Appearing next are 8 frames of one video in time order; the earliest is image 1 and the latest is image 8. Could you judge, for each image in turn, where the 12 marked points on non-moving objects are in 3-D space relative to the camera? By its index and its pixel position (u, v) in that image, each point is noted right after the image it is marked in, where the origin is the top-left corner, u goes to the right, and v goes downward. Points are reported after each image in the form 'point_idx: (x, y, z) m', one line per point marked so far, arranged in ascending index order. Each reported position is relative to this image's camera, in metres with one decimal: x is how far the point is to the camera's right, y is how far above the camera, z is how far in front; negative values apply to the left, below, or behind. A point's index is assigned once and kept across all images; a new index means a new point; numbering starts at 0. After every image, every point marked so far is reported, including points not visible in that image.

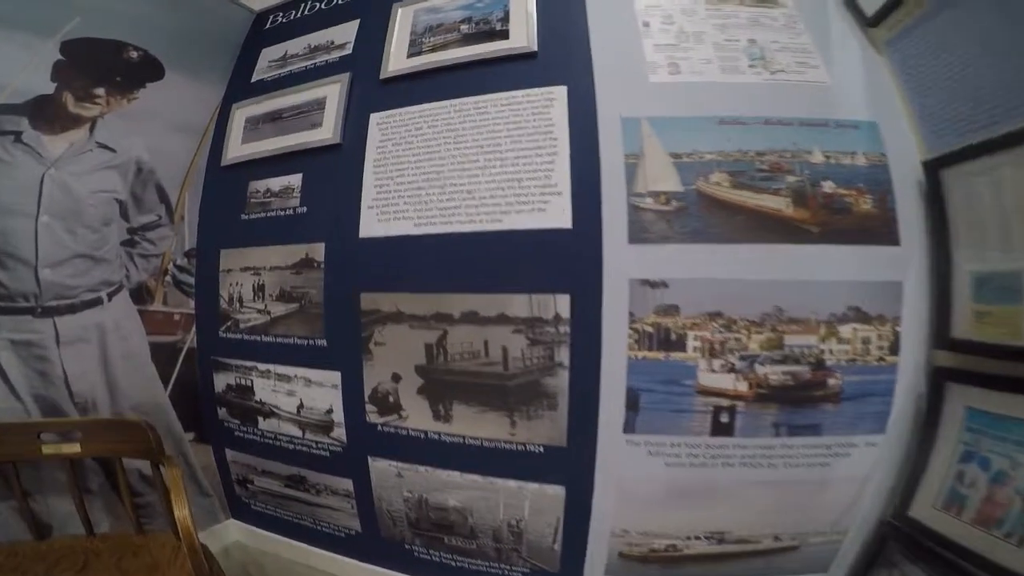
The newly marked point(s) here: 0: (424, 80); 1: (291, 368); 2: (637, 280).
0: (-0.2, +0.5, +0.9) m
1: (-0.5, -0.2, +0.9) m
2: (+0.3, 0.0, +0.7) m
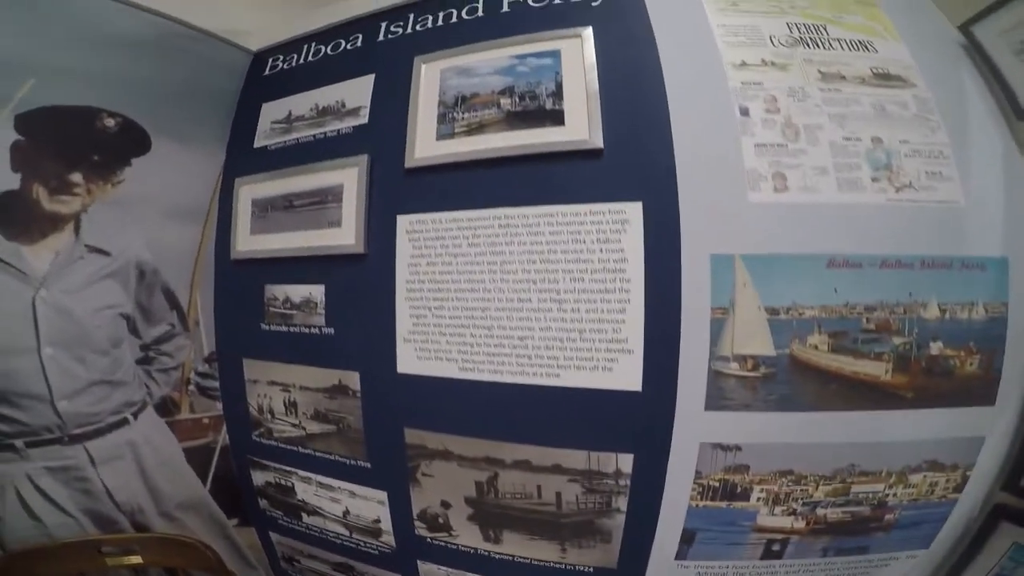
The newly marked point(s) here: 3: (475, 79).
0: (-0.1, +0.2, +0.7) m
1: (-0.4, -0.4, +0.8) m
2: (+0.4, -0.3, +0.7) m
3: (-0.1, +0.4, +0.8) m
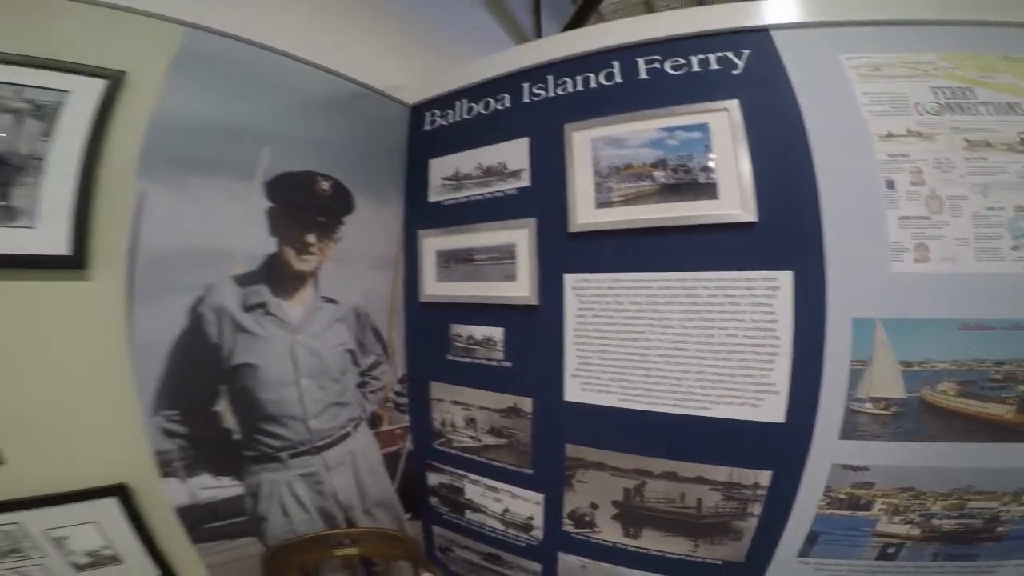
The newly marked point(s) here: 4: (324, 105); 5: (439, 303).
0: (+0.3, +0.1, +0.9) m
1: (0.0, -0.5, +1.0) m
2: (+0.7, -0.4, +0.8) m
3: (+0.3, +0.3, +0.9) m
4: (-0.5, +0.5, +1.0) m
5: (-0.2, 0.0, +1.0) m
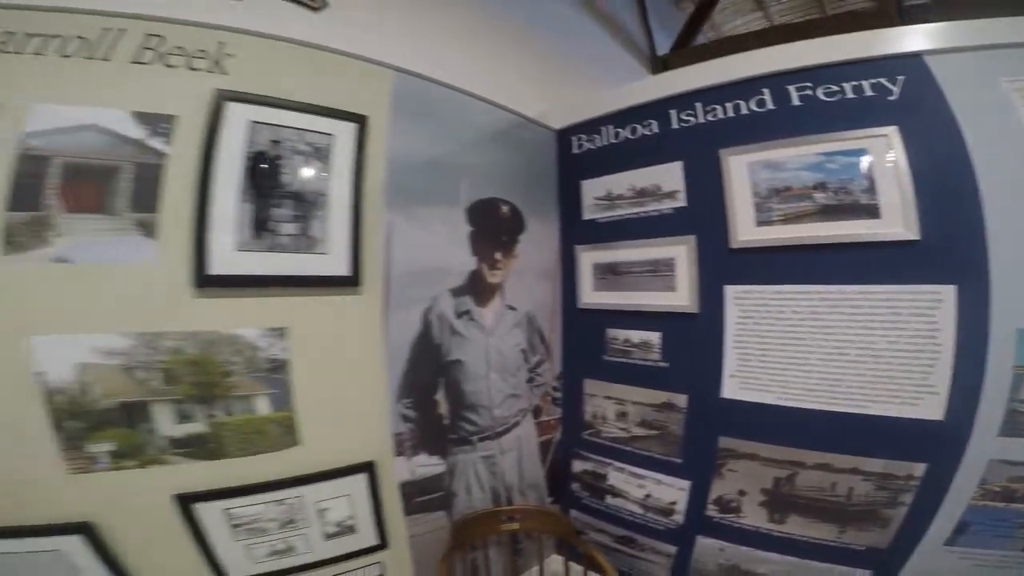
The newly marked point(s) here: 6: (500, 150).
0: (+0.7, +0.1, +1.0) m
1: (+0.4, -0.6, +1.2) m
2: (+1.2, -0.4, +0.9) m
3: (+0.7, +0.3, +1.0) m
4: (0.0, +0.5, +1.1) m
5: (+0.3, -0.1, +1.2) m
6: (-0.1, +0.4, +1.1) m
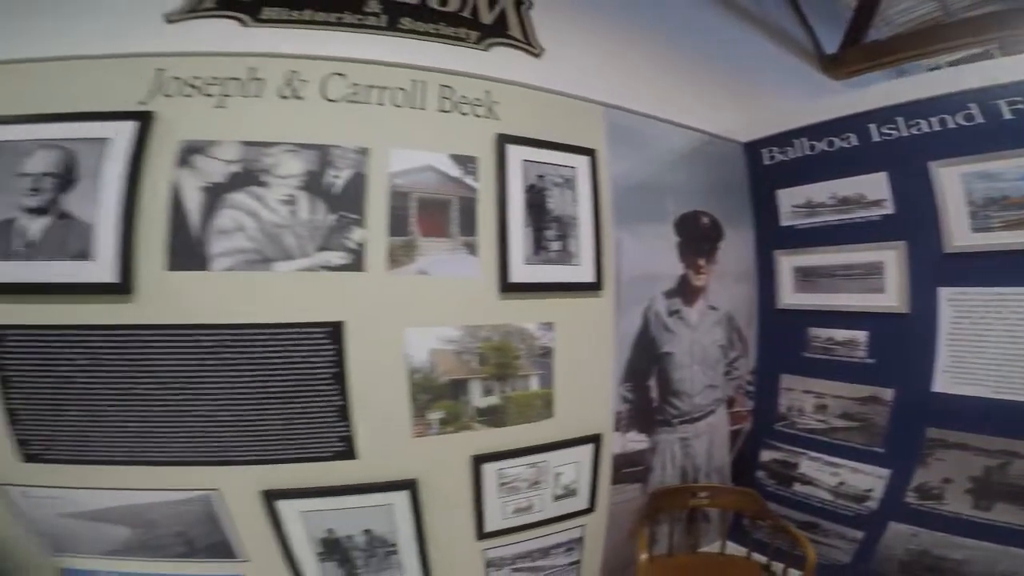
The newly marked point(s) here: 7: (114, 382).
0: (+1.4, +0.1, +1.0) m
1: (+1.1, -0.6, +1.3) m
2: (+1.8, -0.4, +0.9) m
3: (+1.4, +0.3, +1.1) m
4: (+0.6, +0.5, +1.3) m
5: (+1.0, -0.1, +1.3) m
6: (+0.6, +0.4, +1.3) m
7: (-1.0, -0.2, +1.0) m
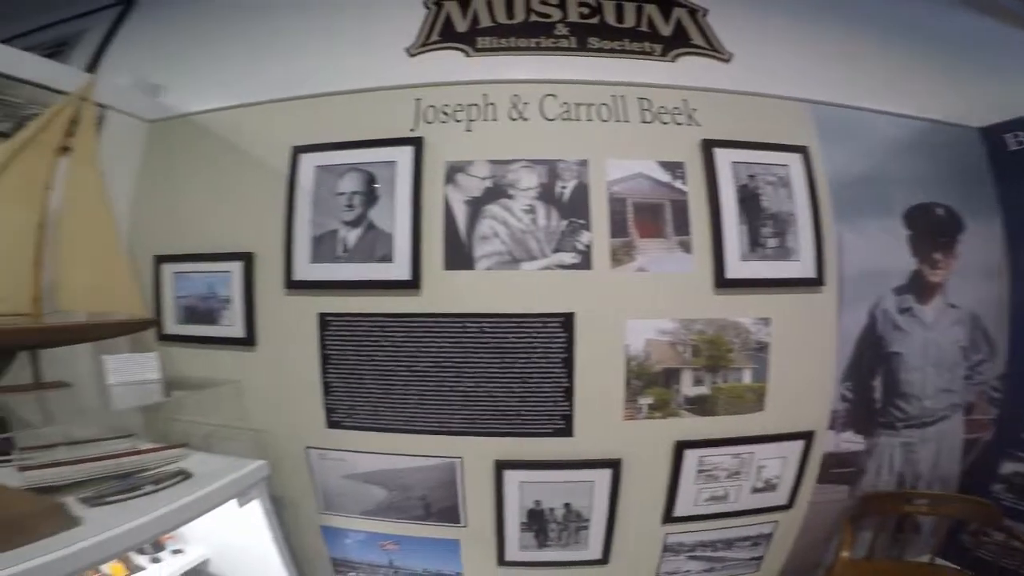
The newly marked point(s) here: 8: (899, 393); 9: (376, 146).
0: (+2.0, +0.1, +0.8) m
1: (+1.8, -0.6, +1.1) m
2: (+2.4, -0.4, +0.6) m
3: (+2.0, +0.3, +0.9) m
4: (+1.3, +0.5, +1.2) m
5: (+1.6, -0.1, +1.2) m
6: (+1.3, +0.4, +1.2) m
7: (-0.4, -0.2, +1.2) m
8: (+1.2, -0.3, +1.2) m
9: (-0.5, +0.5, +1.2) m
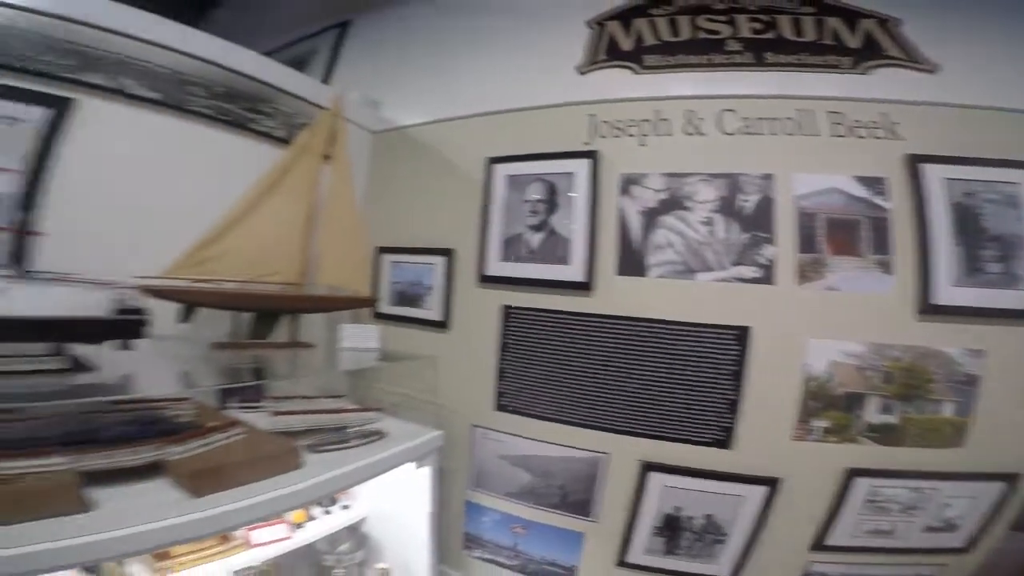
0: (+2.5, -0.1, +0.6) m
1: (+2.3, -0.7, +0.9) m
2: (+2.9, -0.6, +0.3) m
3: (+2.5, +0.1, +0.6) m
4: (+1.9, +0.3, +1.1) m
5: (+2.2, -0.2, +0.9) m
6: (+1.9, +0.3, +1.1) m
7: (+0.2, -0.2, +1.3) m
8: (+1.8, -0.5, +1.0) m
9: (+0.2, +0.5, +1.3) m
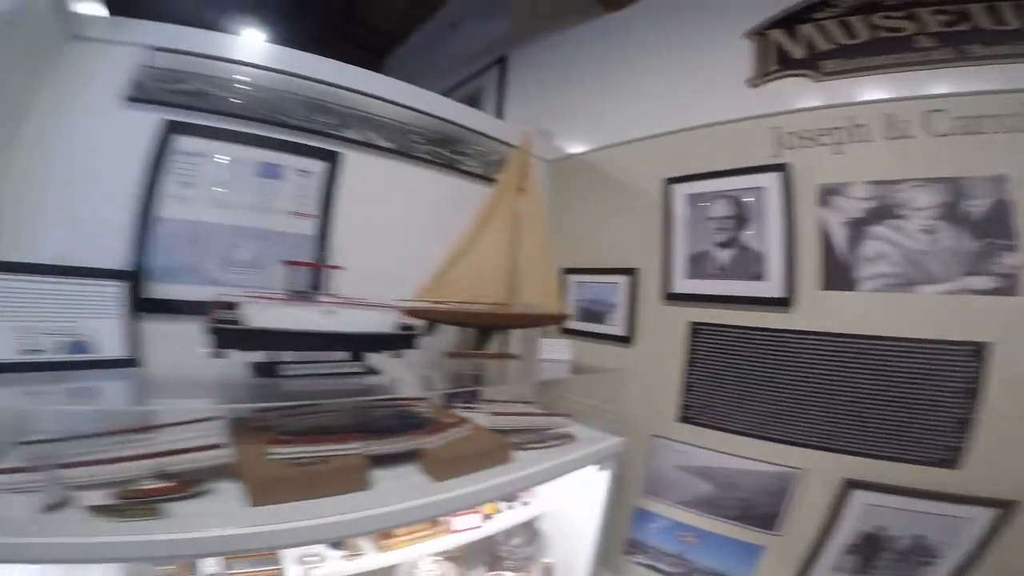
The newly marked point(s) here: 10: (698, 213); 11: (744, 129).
0: (+3.1, -0.1, +0.2) m
1: (+2.9, -0.7, +0.6) m
2: (+3.4, -0.6, -0.1) m
3: (+3.1, +0.1, +0.2) m
4: (+2.5, +0.3, +0.8) m
5: (+2.8, -0.2, +0.6) m
6: (+2.5, +0.3, +0.8) m
7: (+0.9, -0.3, +1.3) m
8: (+2.4, -0.5, +0.8) m
9: (+0.9, +0.4, +1.4) m
10: (+0.7, +0.3, +1.4) m
11: (+0.9, +0.6, +1.4) m
